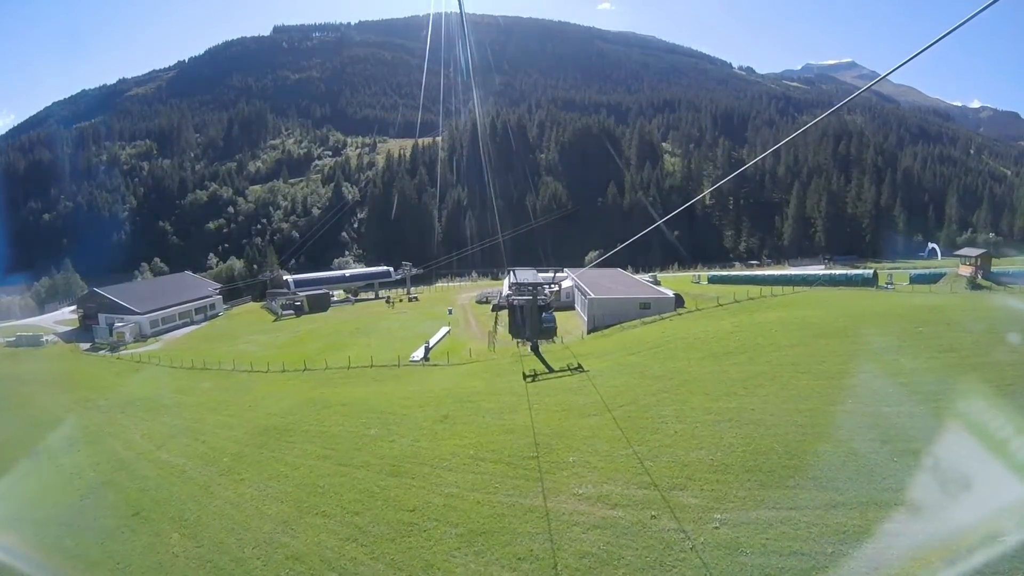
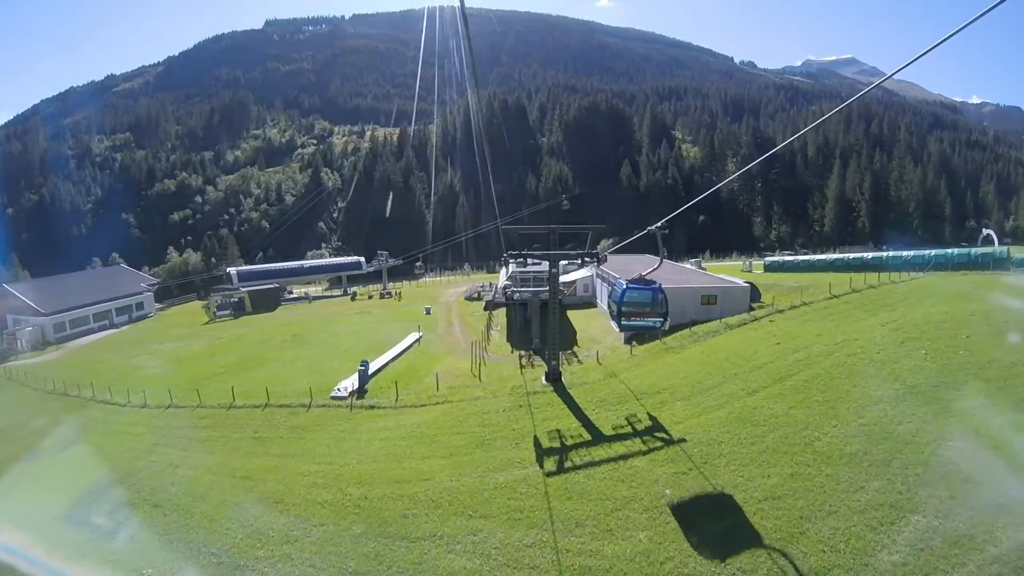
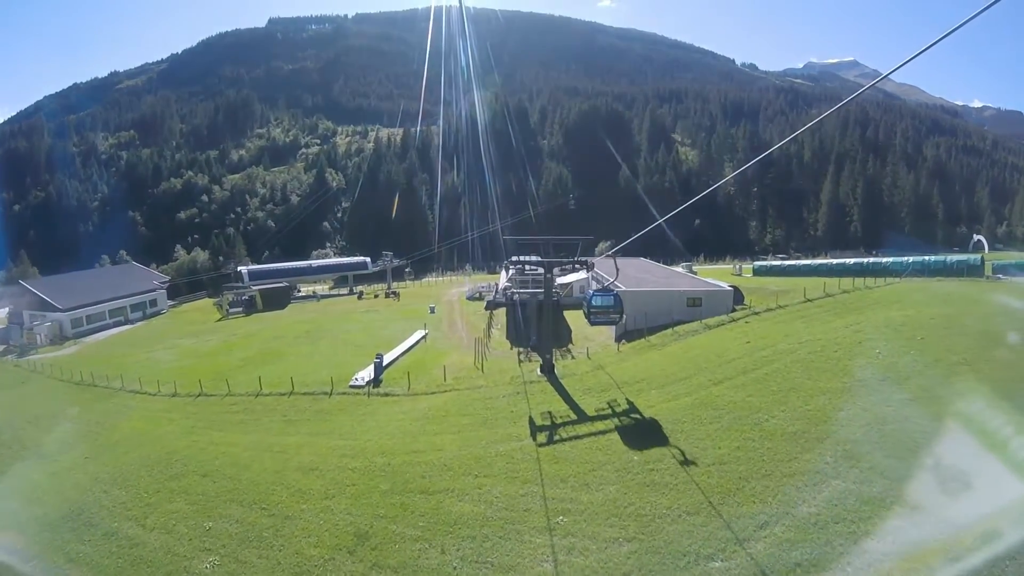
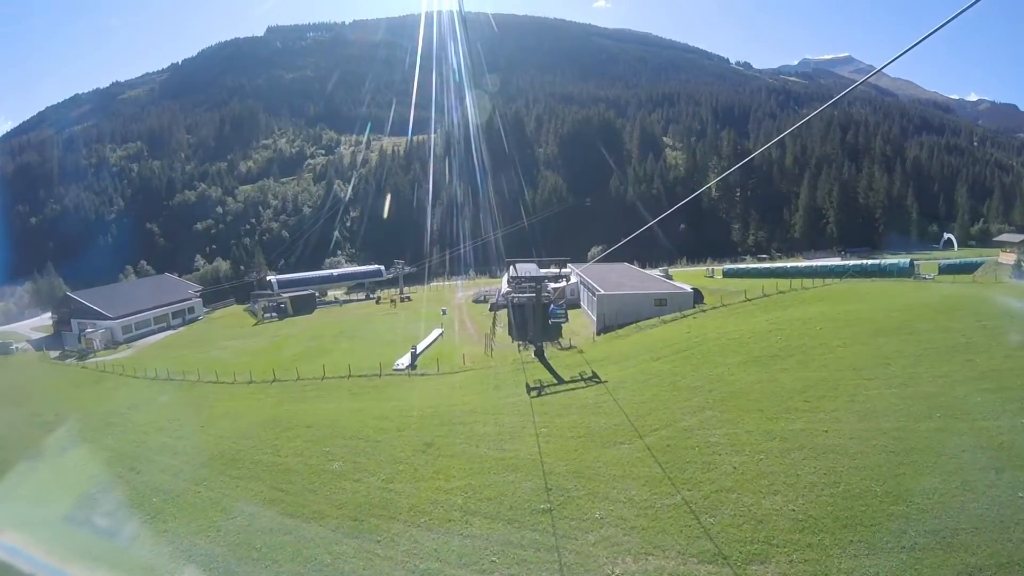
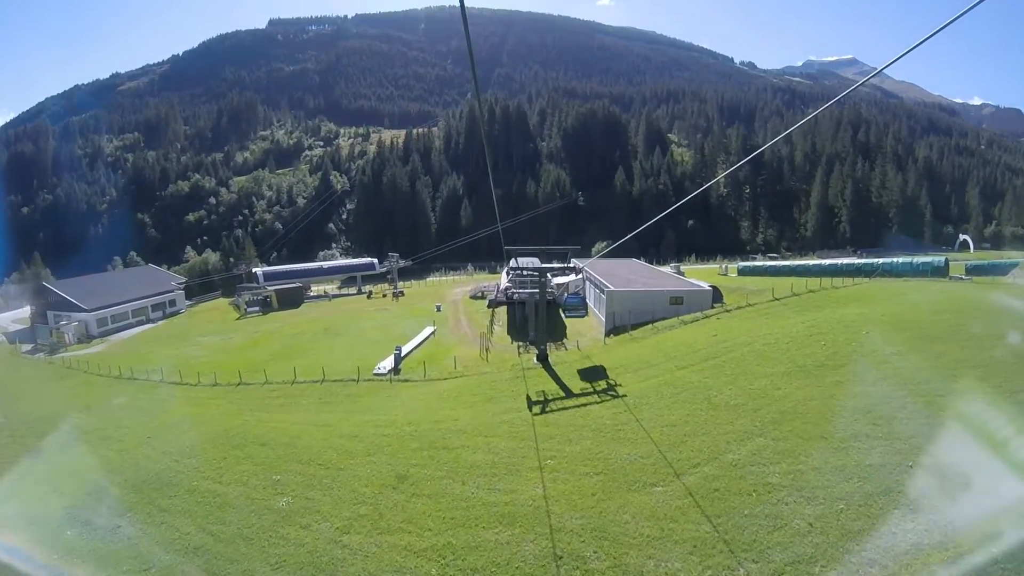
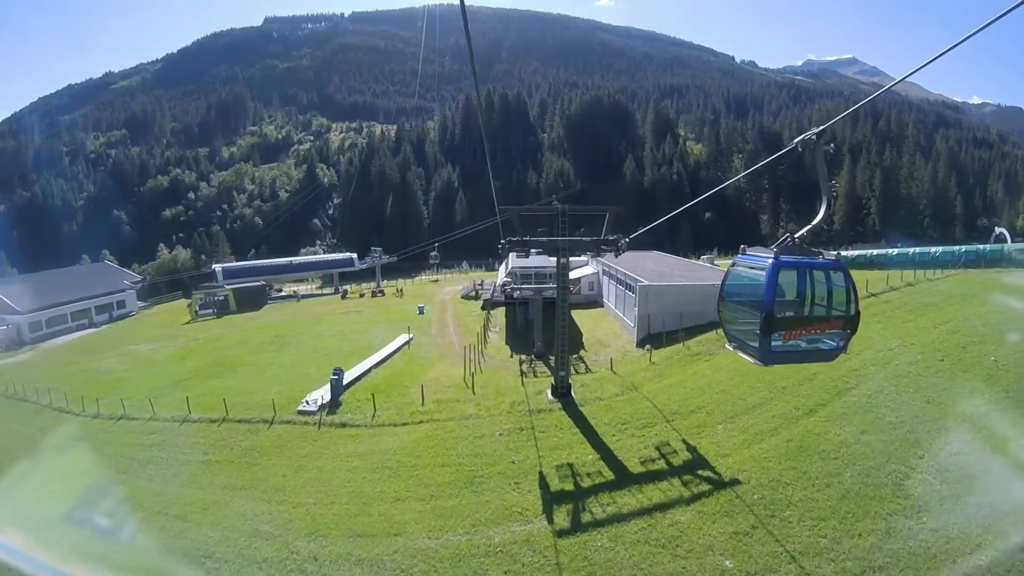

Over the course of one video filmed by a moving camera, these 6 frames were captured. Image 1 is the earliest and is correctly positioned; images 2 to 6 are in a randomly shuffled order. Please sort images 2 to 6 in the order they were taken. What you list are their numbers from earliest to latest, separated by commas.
4, 5, 3, 2, 6
